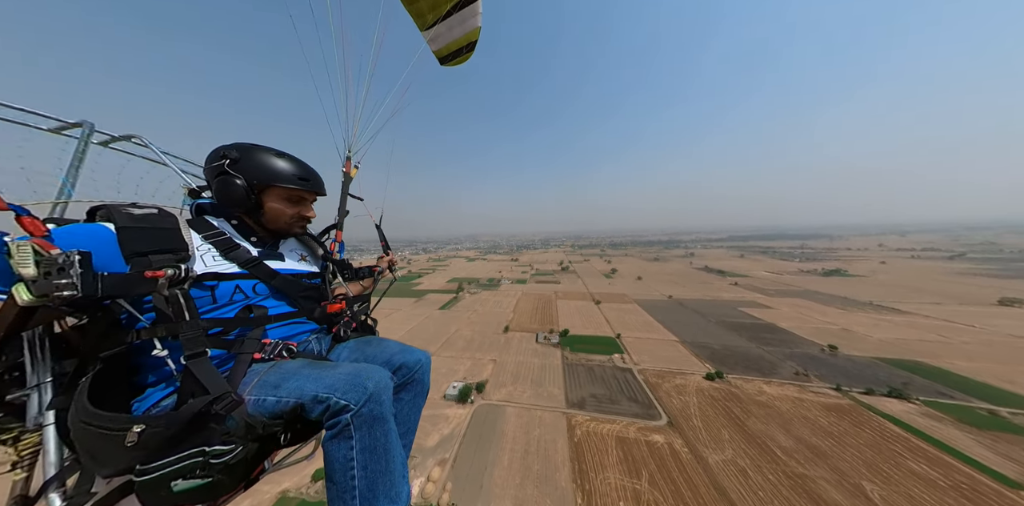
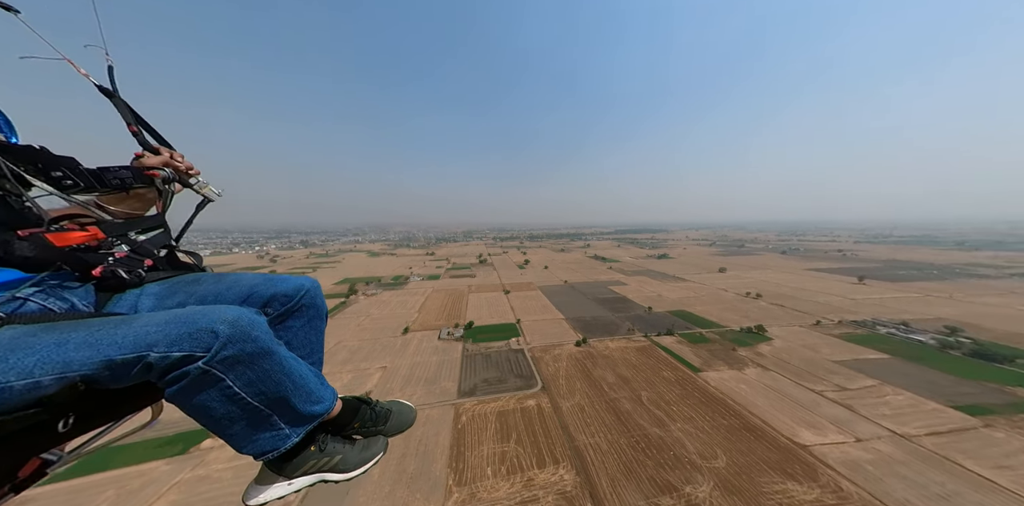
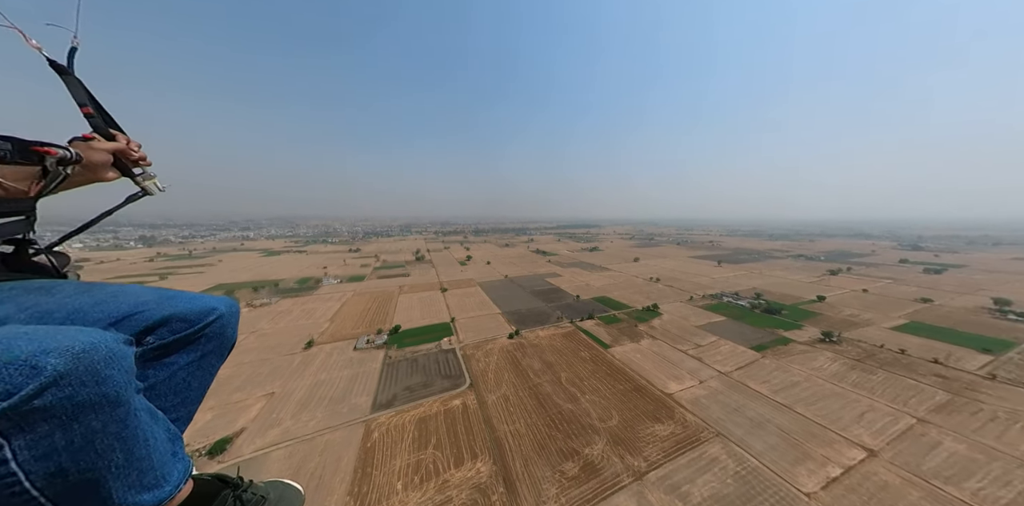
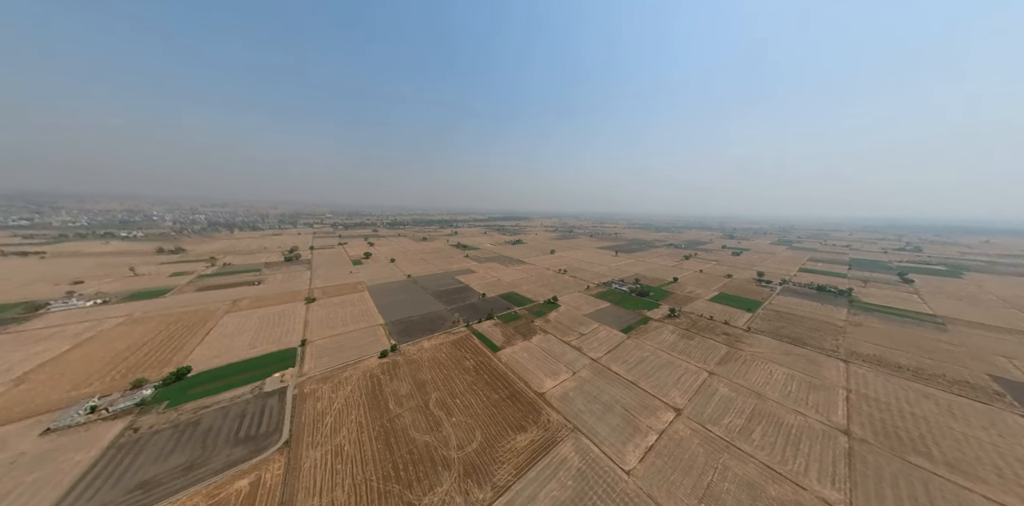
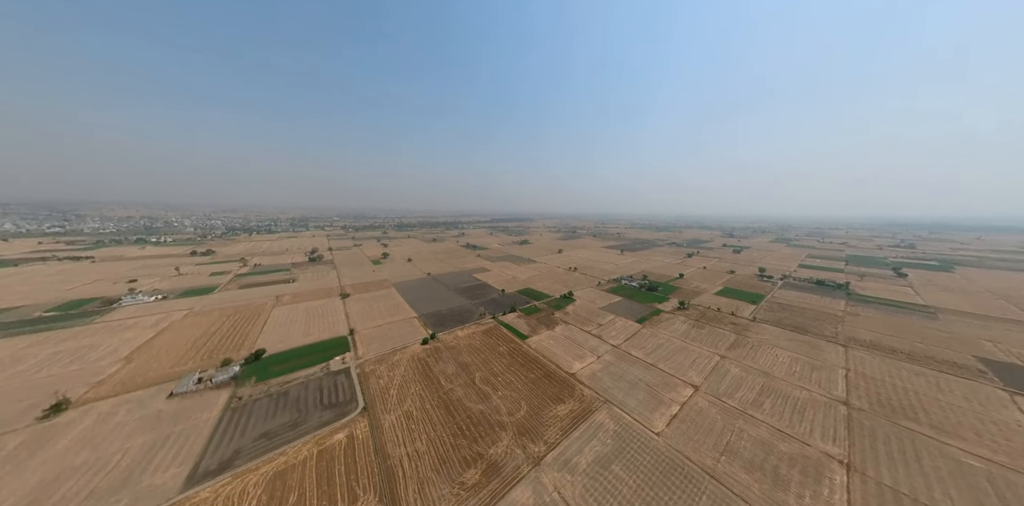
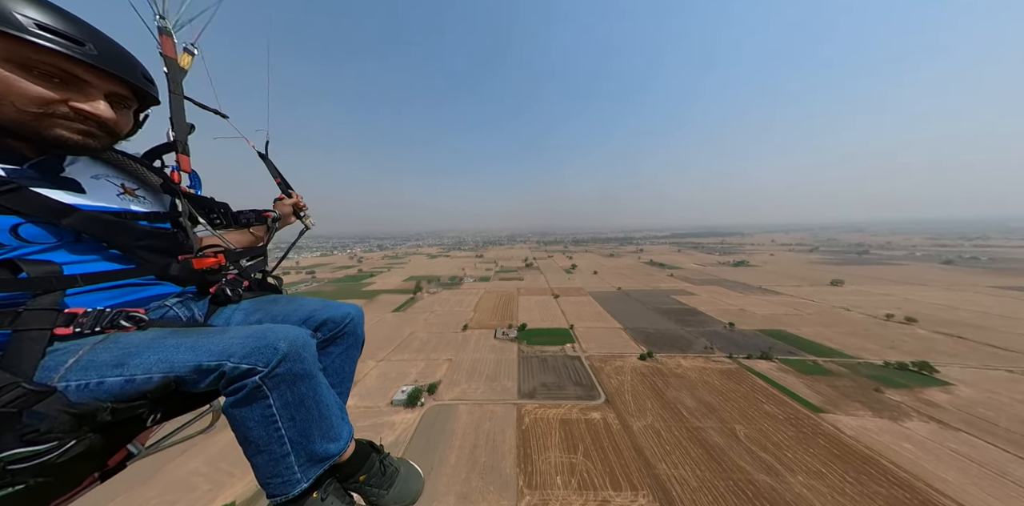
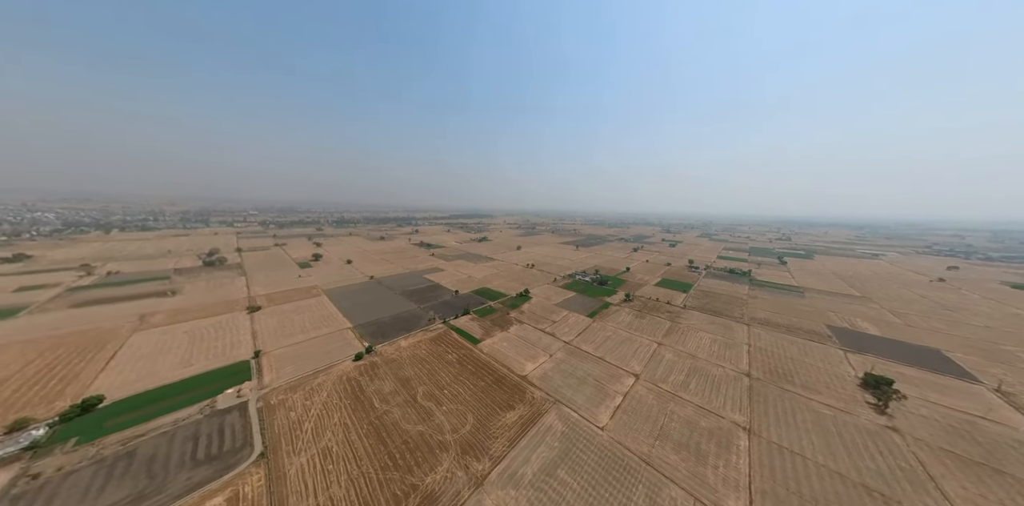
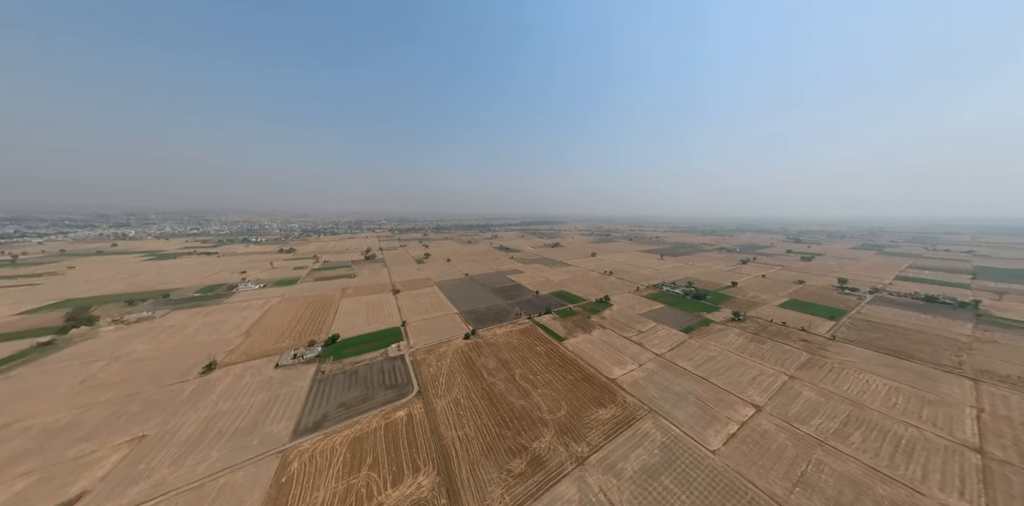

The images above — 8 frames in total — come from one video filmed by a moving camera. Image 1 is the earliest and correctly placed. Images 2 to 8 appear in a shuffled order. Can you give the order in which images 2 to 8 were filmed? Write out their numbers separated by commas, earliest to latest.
6, 2, 3, 8, 5, 7, 4
